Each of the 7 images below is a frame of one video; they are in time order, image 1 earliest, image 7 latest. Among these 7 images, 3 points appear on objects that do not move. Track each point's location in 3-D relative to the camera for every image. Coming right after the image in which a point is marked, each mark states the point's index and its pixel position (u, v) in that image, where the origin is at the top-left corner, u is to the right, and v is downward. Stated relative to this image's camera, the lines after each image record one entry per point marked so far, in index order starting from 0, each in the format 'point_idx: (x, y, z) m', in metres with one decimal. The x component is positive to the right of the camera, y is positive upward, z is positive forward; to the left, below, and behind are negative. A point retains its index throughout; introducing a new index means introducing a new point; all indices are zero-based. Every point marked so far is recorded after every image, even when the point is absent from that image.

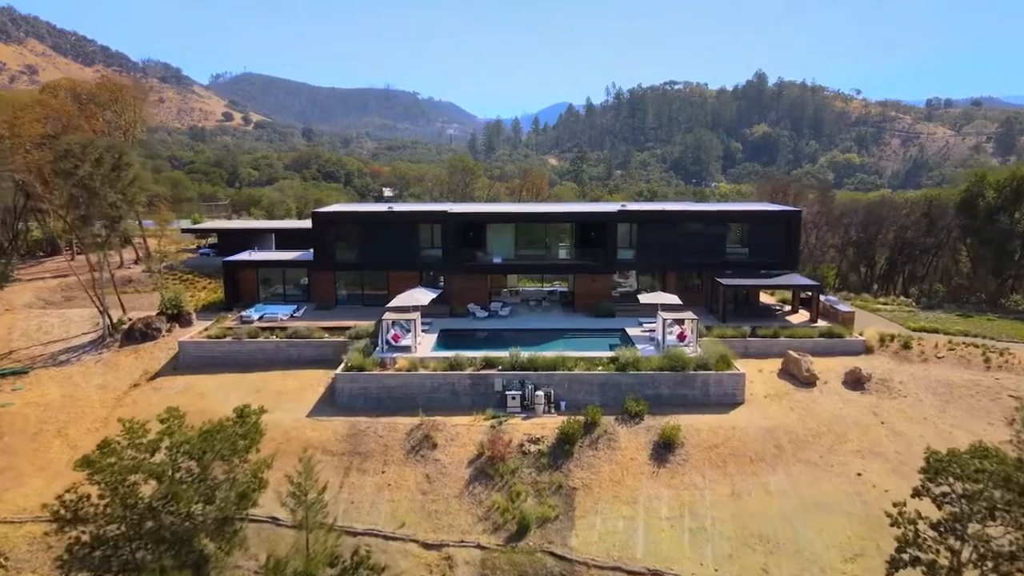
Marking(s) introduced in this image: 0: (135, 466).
0: (-7.7, -3.6, +15.4) m
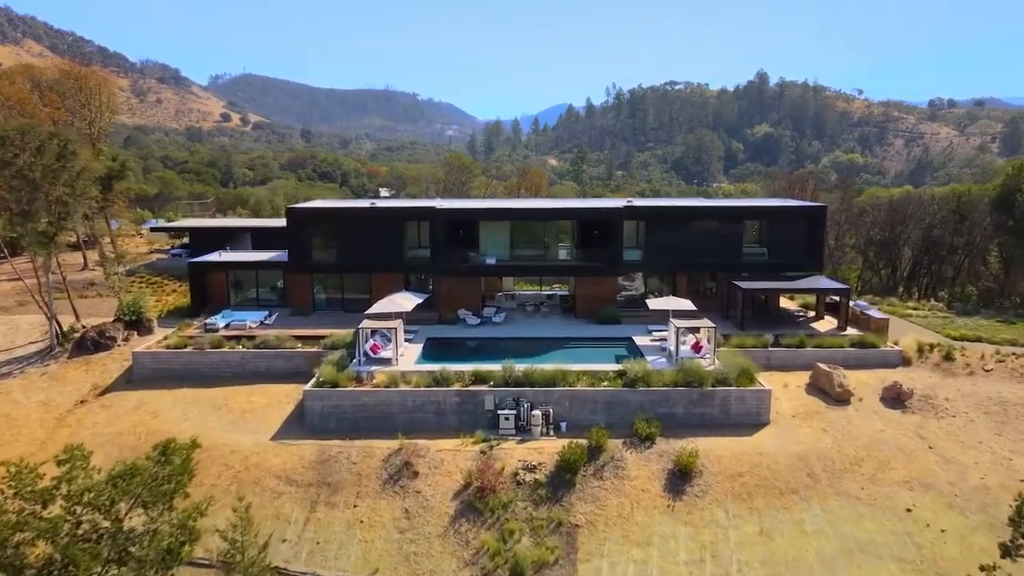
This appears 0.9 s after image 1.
0: (-7.9, -3.8, +12.1) m
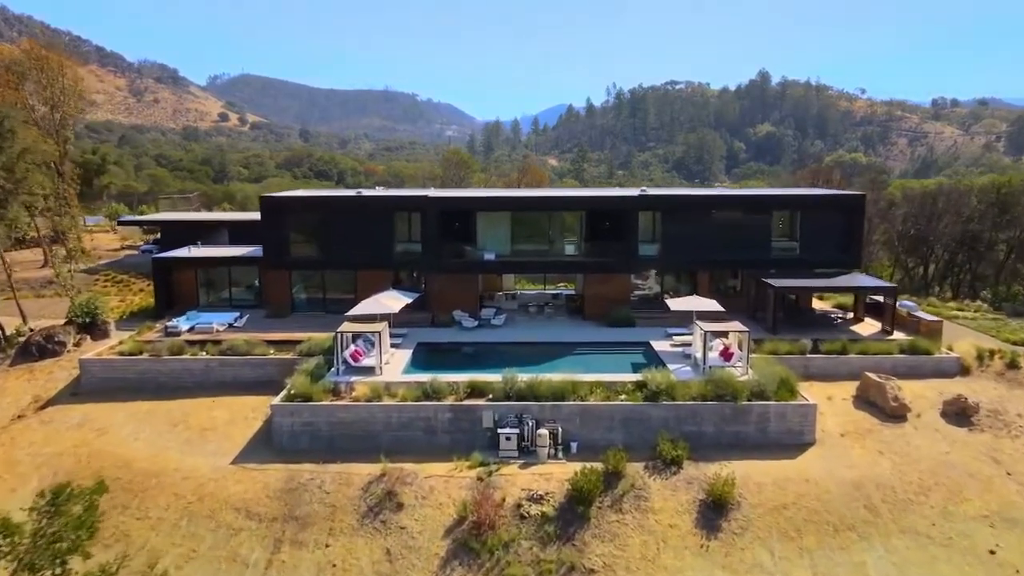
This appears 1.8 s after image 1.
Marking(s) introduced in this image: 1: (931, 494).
0: (-7.8, -3.7, +8.7) m
1: (+10.1, -5.0, +18.3) m
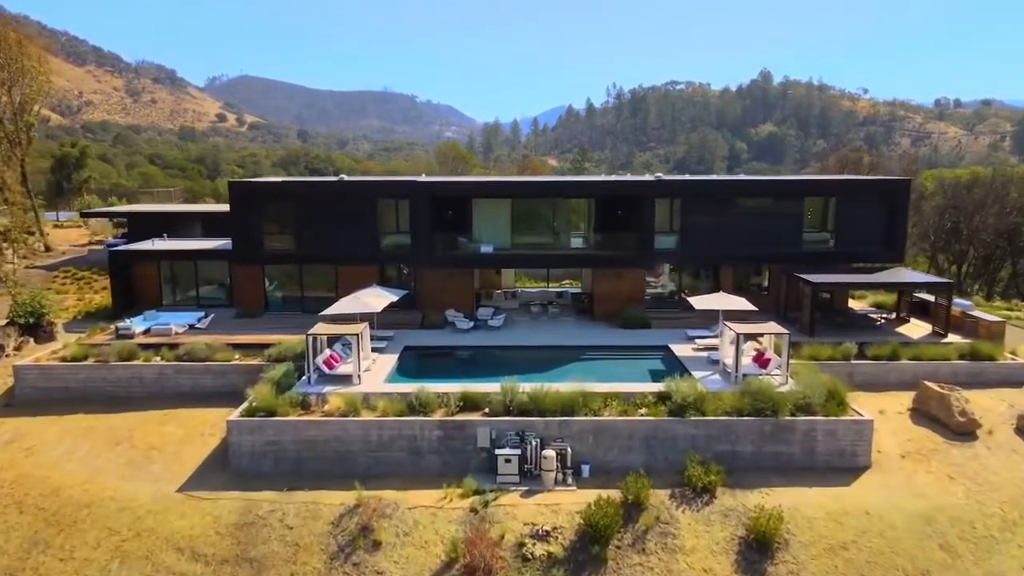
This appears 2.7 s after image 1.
0: (-7.8, -3.5, +5.5) m
1: (+10.2, -4.8, +15.1) m
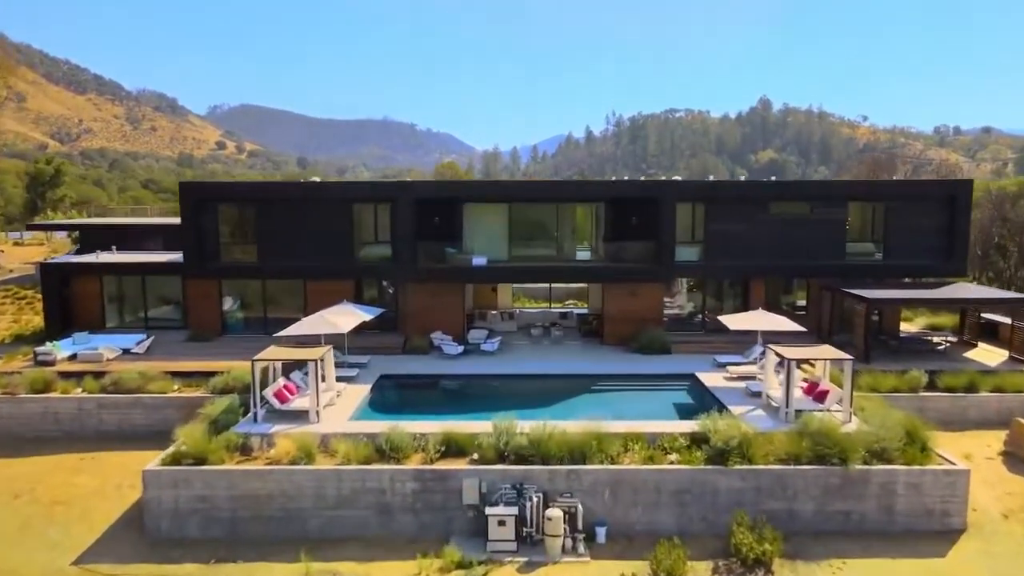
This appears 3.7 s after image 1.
0: (-7.9, -3.3, +1.8) m
1: (+10.1, -5.0, +11.3) m
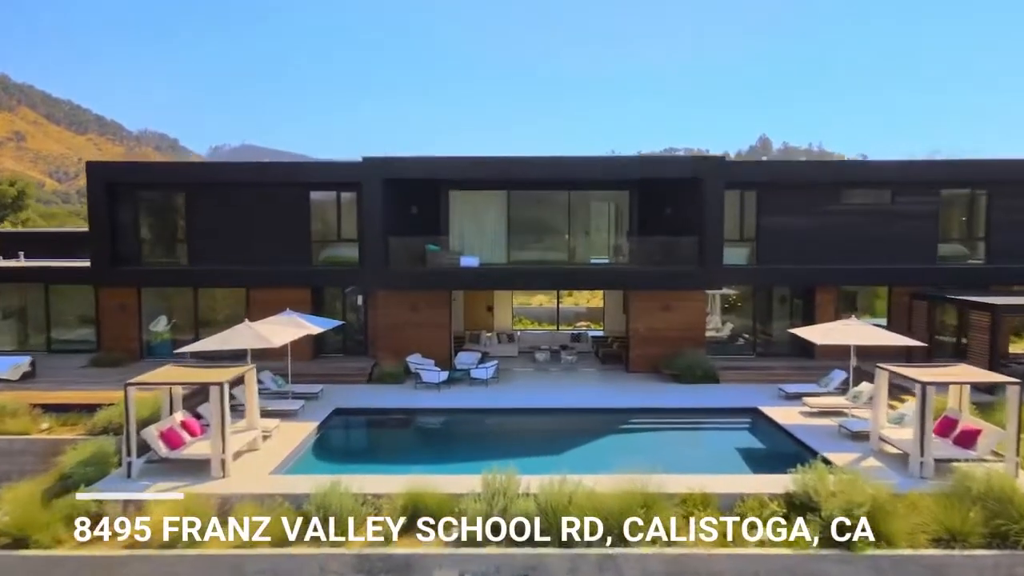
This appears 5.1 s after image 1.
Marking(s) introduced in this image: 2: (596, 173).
0: (-7.9, -2.4, -3.2) m
1: (+10.1, -4.7, +6.2) m
2: (+1.8, +2.5, +16.9) m
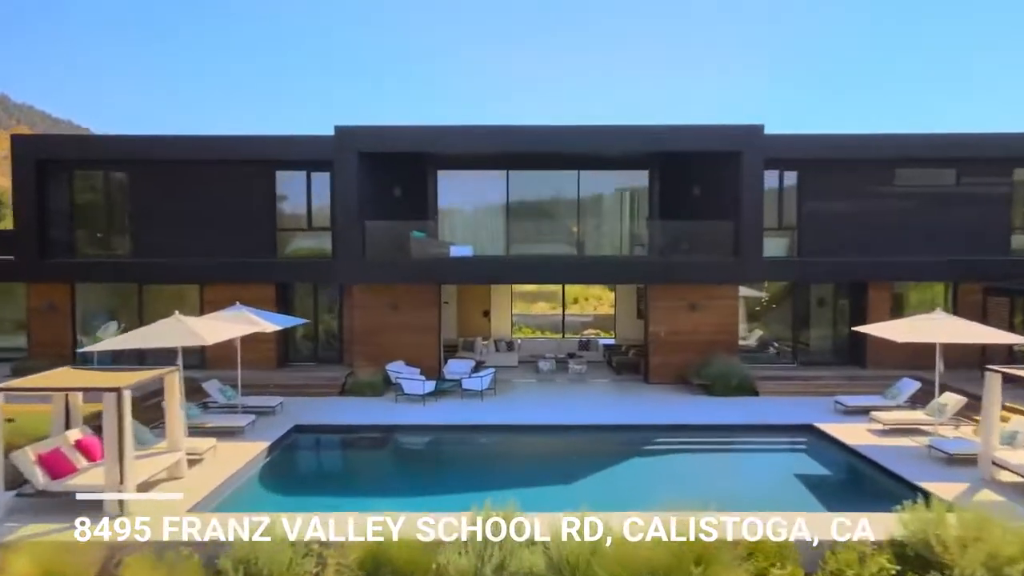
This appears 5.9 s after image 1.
0: (-7.9, -1.8, -5.9) m
1: (+10.1, -4.3, +3.6) m
2: (+1.8, +2.6, +14.4) m
